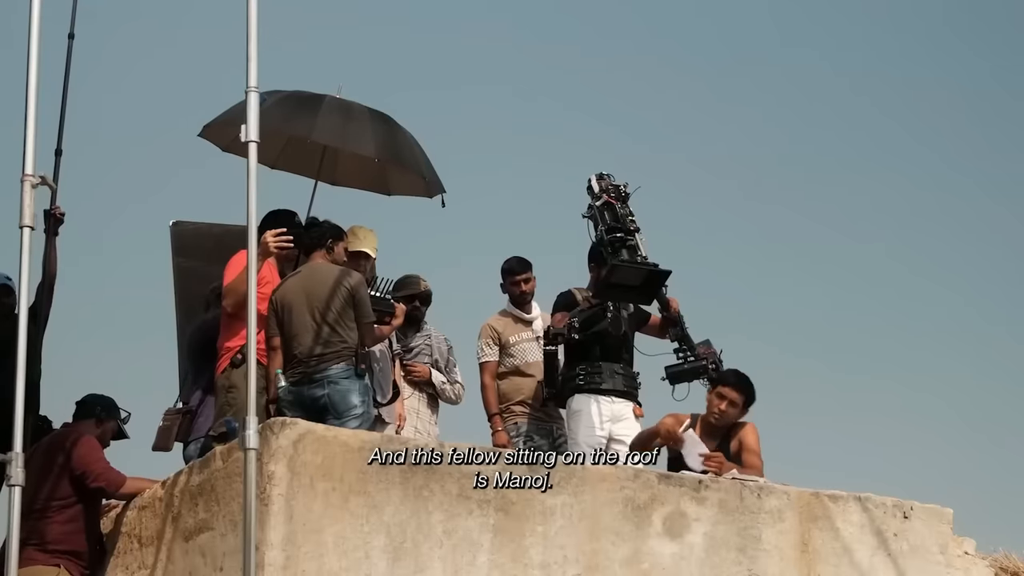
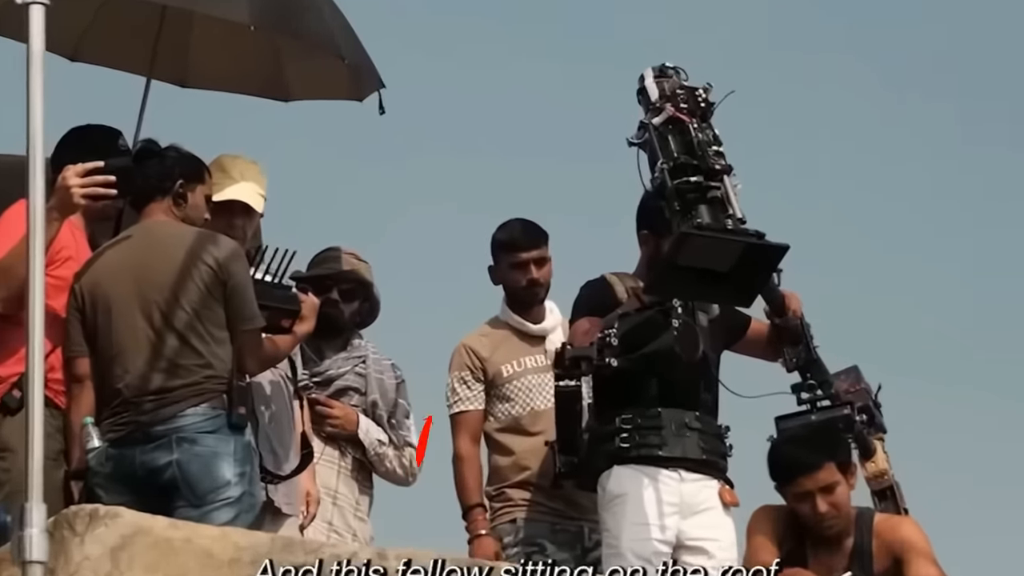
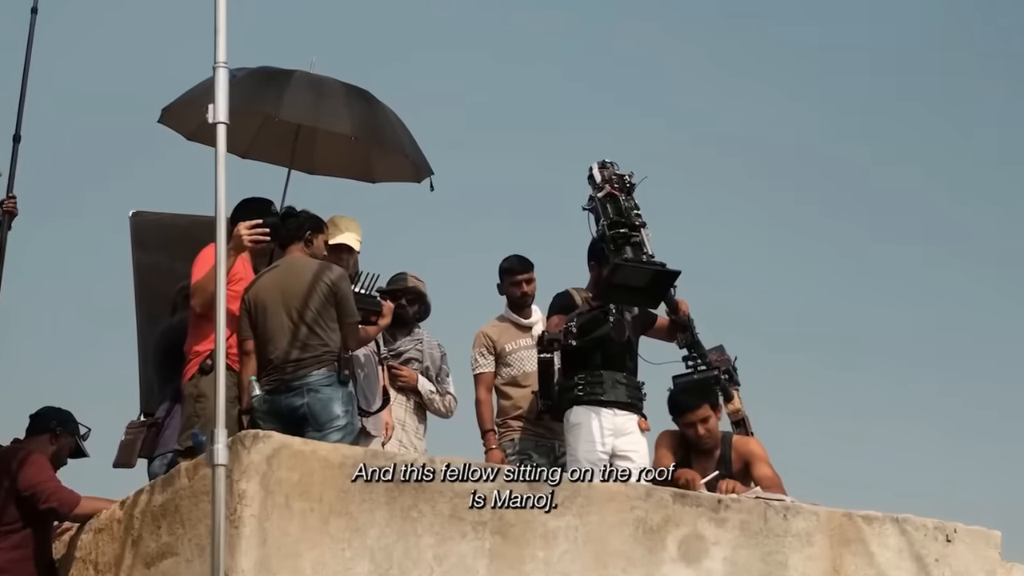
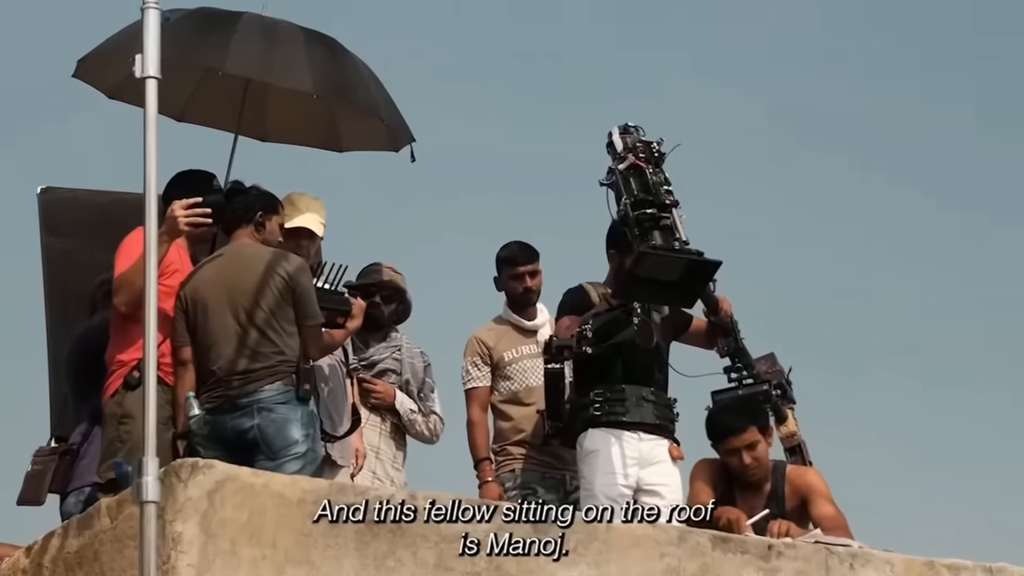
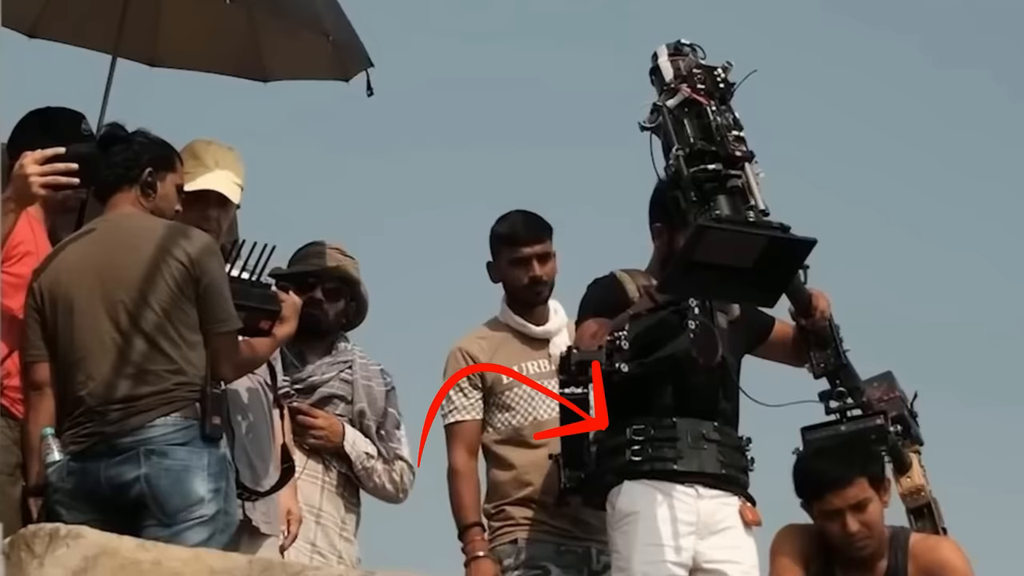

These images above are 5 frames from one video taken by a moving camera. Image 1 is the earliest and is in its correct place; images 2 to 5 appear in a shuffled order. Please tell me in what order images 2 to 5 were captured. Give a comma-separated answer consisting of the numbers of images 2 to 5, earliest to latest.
3, 4, 2, 5
